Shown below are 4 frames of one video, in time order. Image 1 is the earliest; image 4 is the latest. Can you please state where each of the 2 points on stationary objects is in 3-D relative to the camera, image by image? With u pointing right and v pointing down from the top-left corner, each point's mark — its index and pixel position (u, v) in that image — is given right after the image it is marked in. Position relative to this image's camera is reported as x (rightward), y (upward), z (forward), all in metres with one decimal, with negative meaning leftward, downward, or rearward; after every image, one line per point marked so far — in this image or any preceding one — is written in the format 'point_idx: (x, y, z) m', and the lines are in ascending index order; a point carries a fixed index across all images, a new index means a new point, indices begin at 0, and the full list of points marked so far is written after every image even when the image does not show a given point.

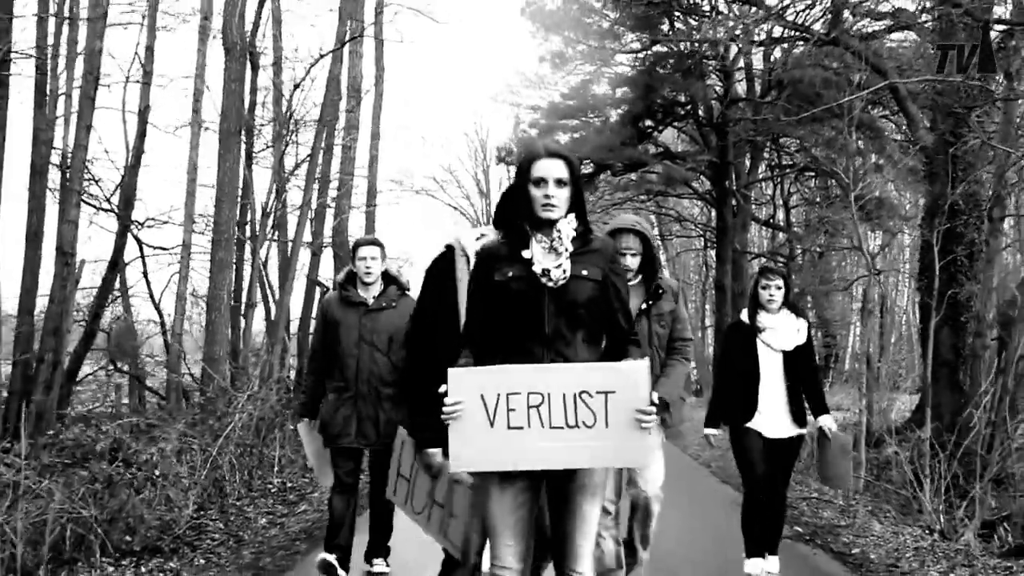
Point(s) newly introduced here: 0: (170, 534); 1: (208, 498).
0: (-2.0, -1.4, +5.9) m
1: (-2.0, -1.4, +6.9) m
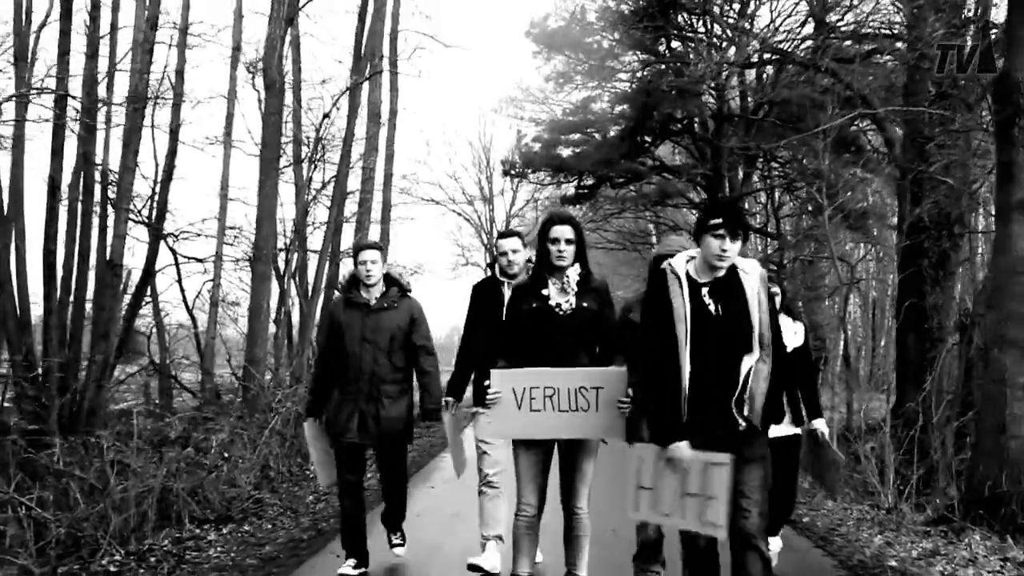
0: (-1.9, -1.5, +7.0) m
1: (-2.0, -1.5, +7.9) m
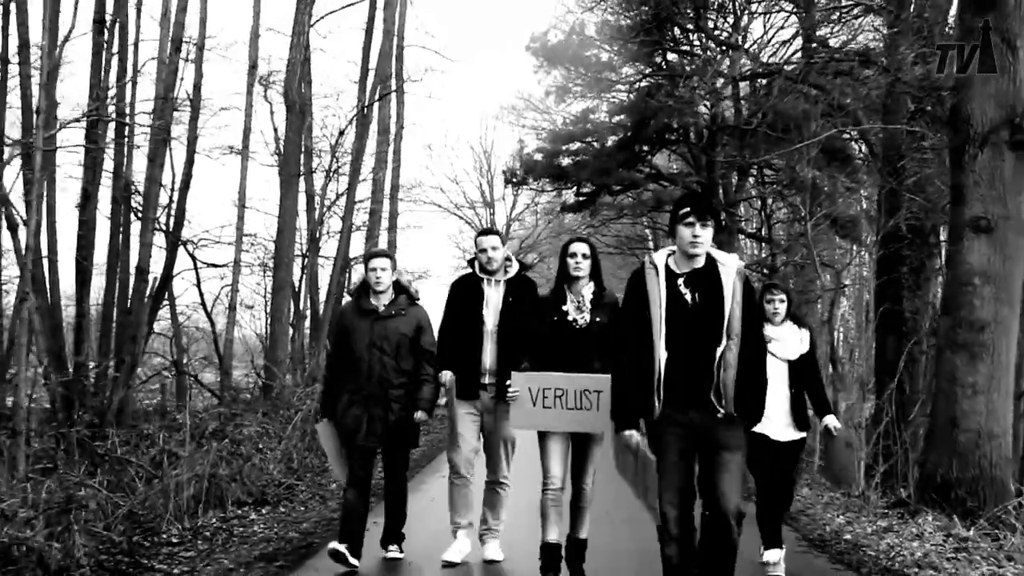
0: (-1.9, -1.6, +7.7) m
1: (-1.9, -1.6, +8.6) m
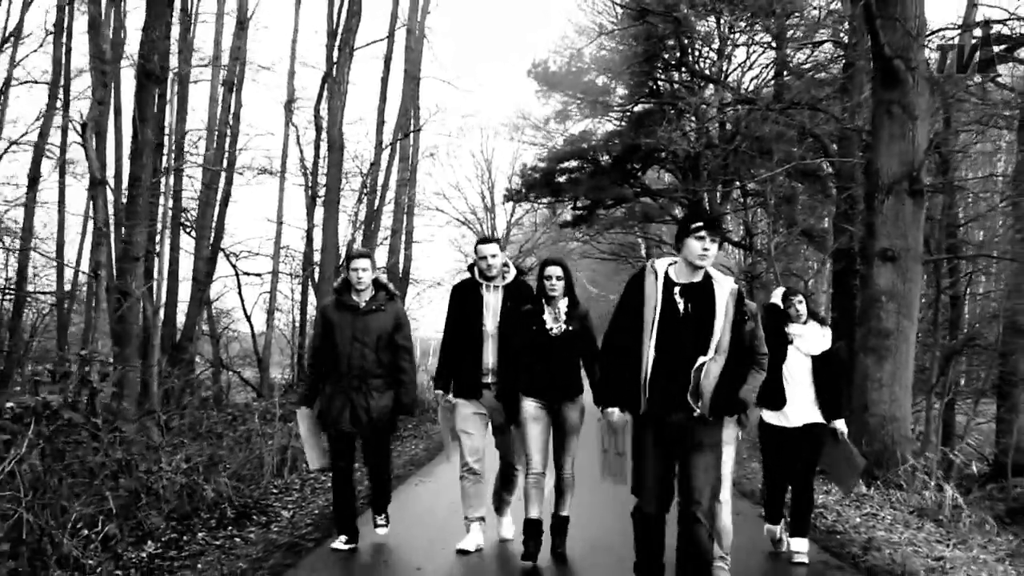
0: (-1.8, -1.7, +9.6) m
1: (-1.9, -1.7, +10.5) m
